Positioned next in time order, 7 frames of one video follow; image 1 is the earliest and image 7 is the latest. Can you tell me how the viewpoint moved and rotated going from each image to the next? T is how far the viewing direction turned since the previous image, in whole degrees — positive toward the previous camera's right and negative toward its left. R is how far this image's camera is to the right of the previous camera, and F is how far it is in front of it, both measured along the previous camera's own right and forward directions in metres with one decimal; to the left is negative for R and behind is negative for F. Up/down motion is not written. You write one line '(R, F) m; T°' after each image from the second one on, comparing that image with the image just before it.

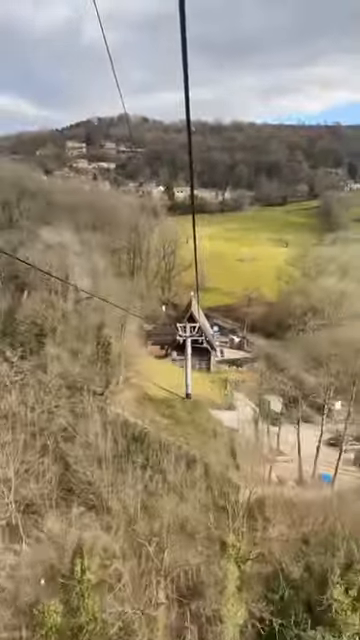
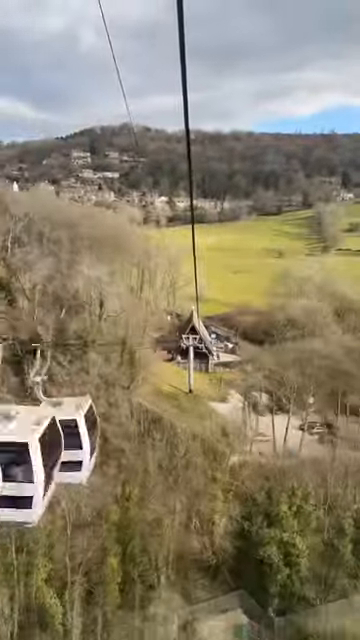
(0.0, -1.1) m; 0°
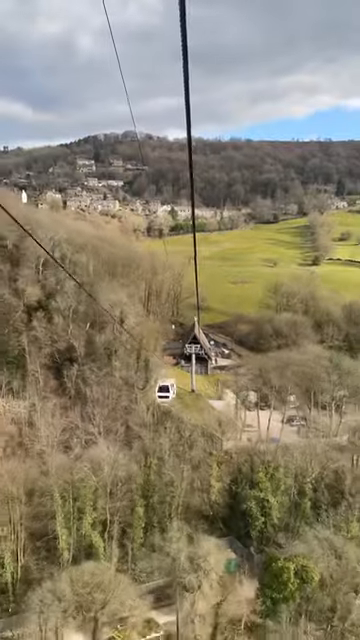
(0.0, -1.1) m; 0°
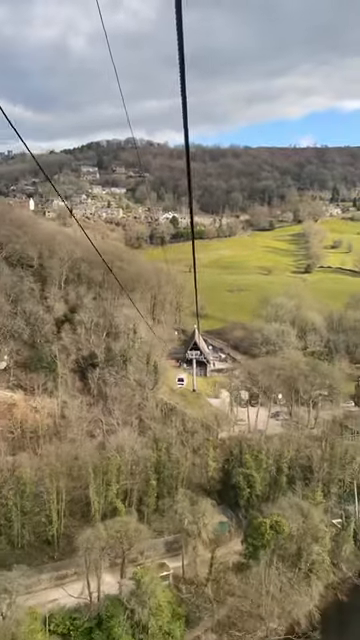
(0.0, -1.1) m; 0°
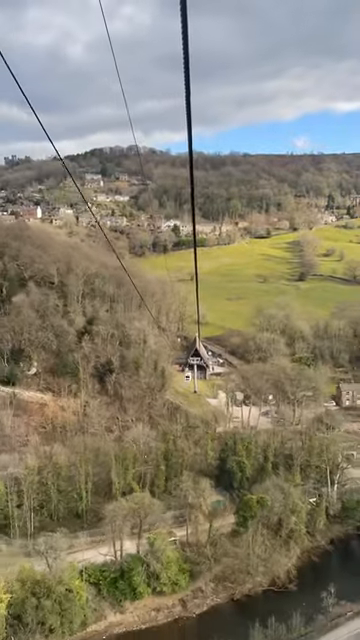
(0.0, -1.1) m; 0°
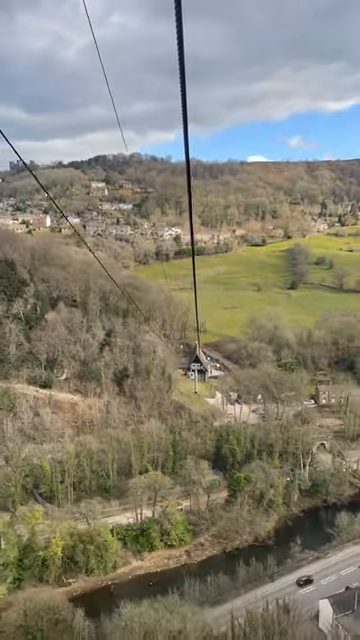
(-0.1, -1.6) m; 0°
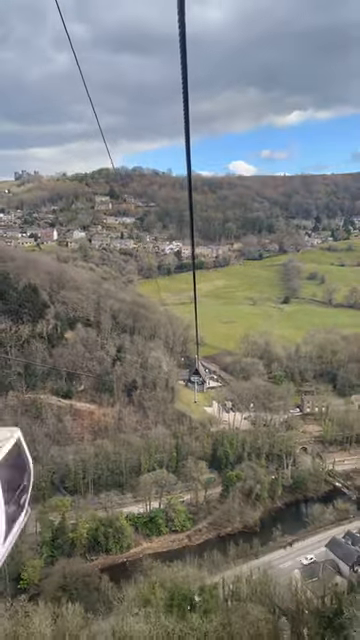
(-0.1, -1.4) m; 0°
